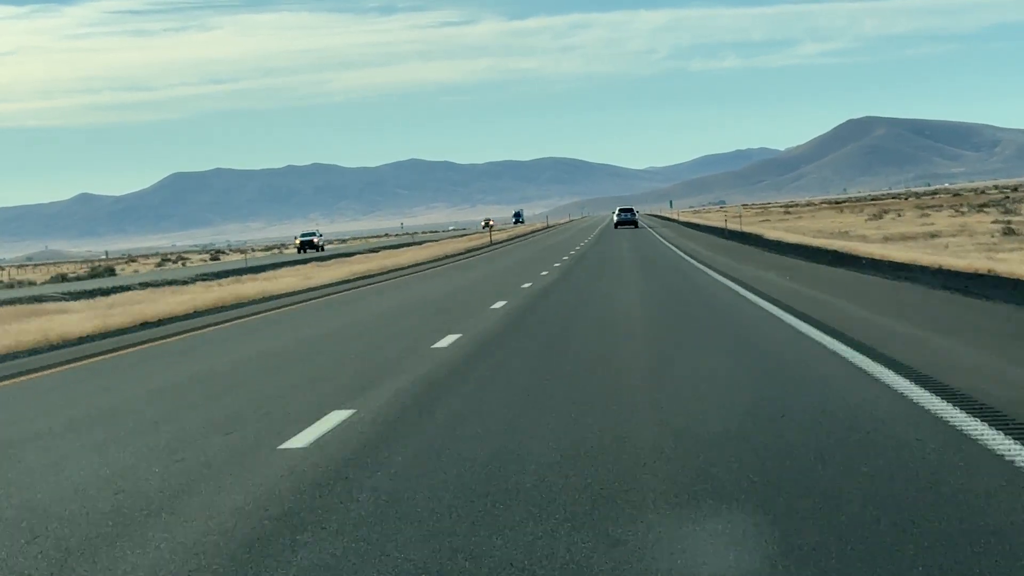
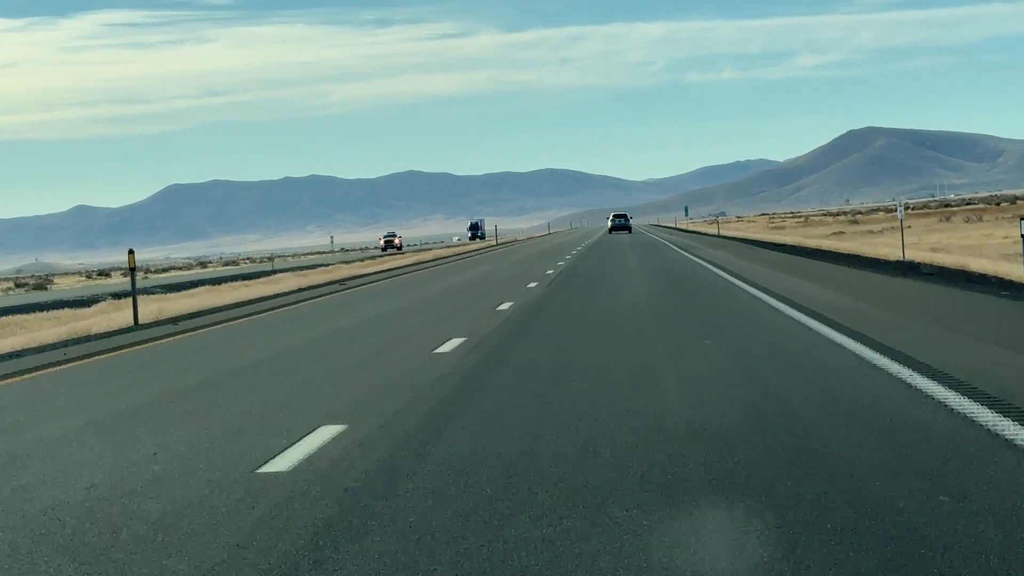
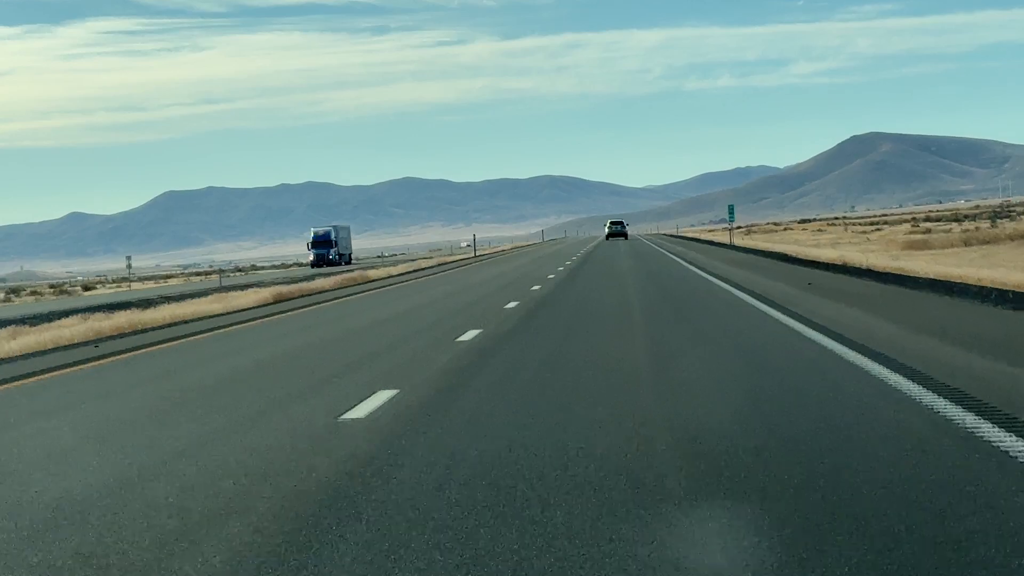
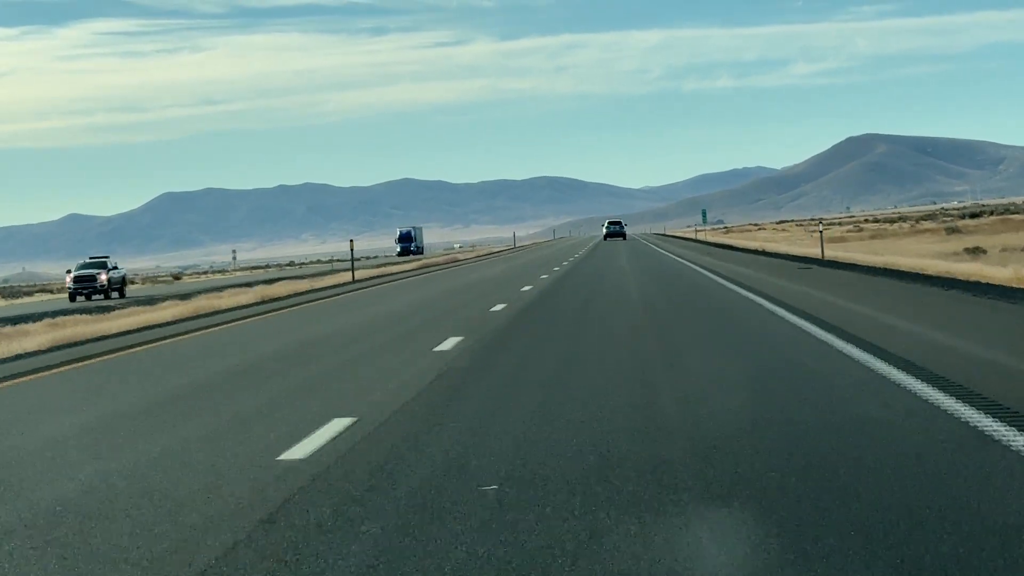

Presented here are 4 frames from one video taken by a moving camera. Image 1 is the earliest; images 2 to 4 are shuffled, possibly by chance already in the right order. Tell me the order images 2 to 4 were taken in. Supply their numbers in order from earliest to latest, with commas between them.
2, 4, 3
